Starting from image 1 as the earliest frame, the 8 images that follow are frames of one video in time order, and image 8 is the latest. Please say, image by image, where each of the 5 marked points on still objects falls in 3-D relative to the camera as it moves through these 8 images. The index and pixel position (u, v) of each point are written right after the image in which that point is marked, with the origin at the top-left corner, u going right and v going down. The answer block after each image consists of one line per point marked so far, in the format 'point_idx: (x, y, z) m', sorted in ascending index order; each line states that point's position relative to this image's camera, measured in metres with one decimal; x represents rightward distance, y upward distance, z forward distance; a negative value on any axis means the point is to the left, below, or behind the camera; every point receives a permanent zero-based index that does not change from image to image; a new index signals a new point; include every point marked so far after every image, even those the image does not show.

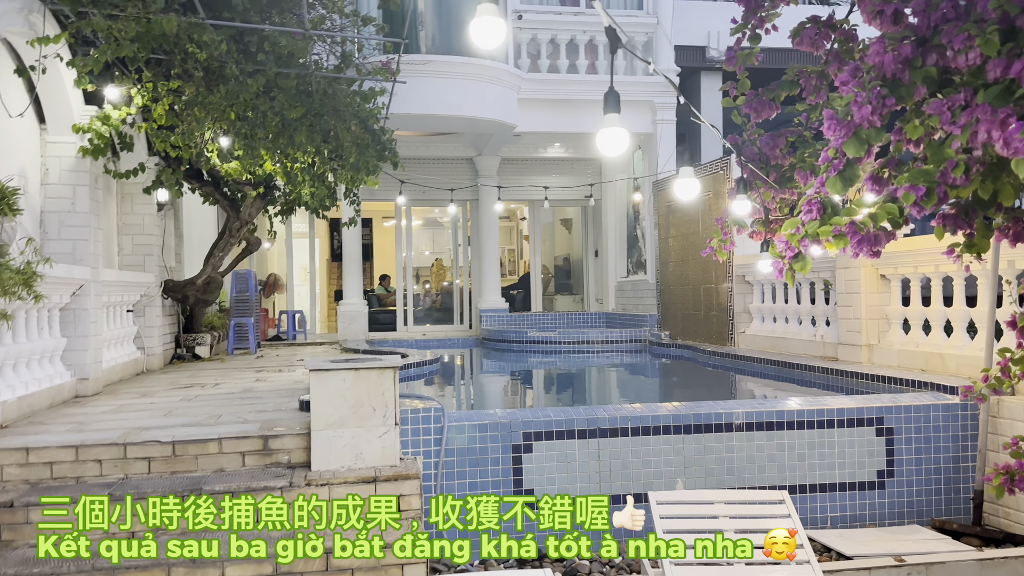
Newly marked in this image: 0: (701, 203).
0: (+2.1, +1.0, +9.1) m
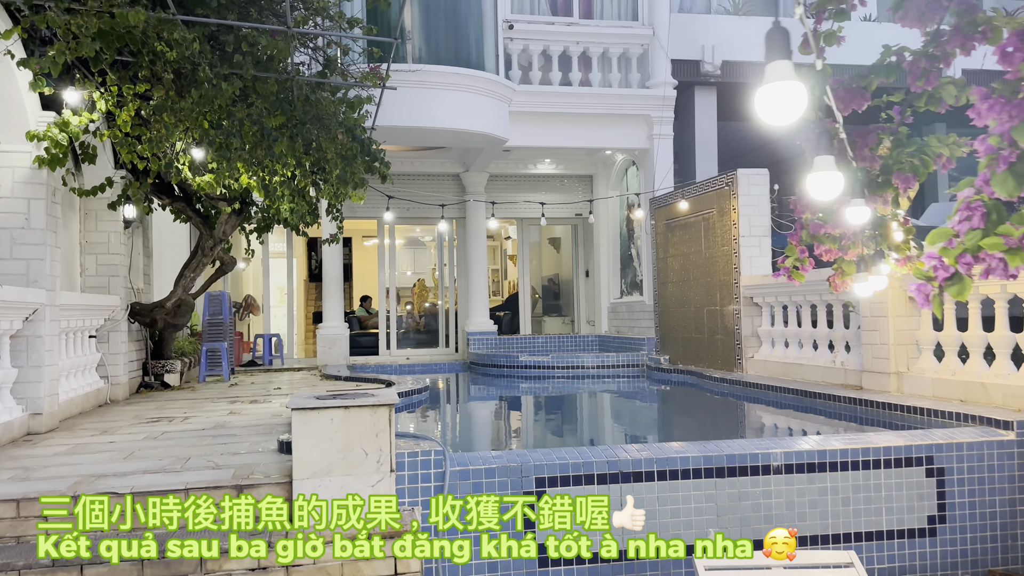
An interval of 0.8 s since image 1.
0: (+2.0, +0.7, +8.7) m
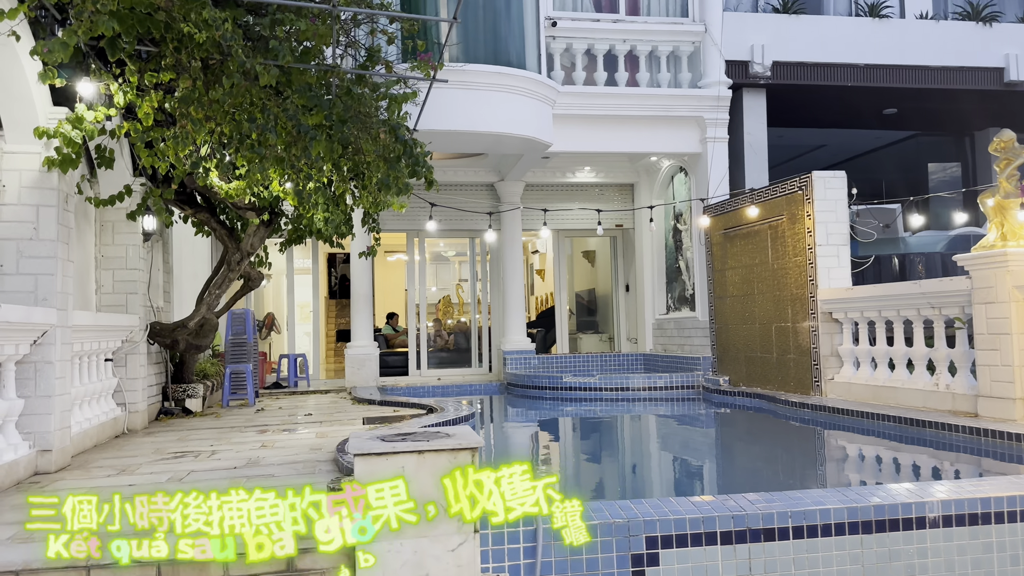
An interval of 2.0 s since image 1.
0: (+2.5, +0.6, +7.9) m
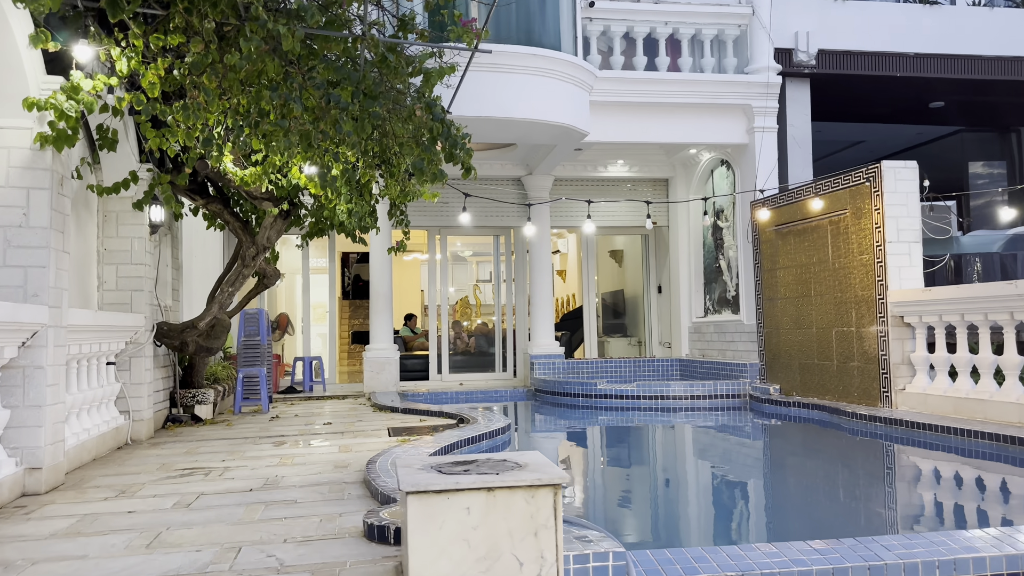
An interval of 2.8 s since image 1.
0: (+2.8, +0.6, +7.3) m
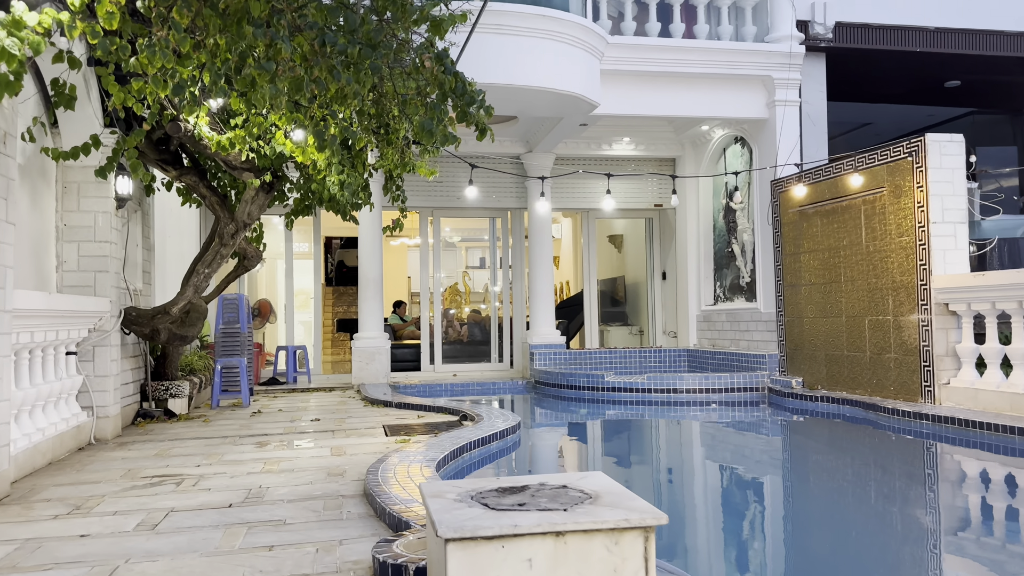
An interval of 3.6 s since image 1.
0: (+2.9, +0.7, +6.7) m
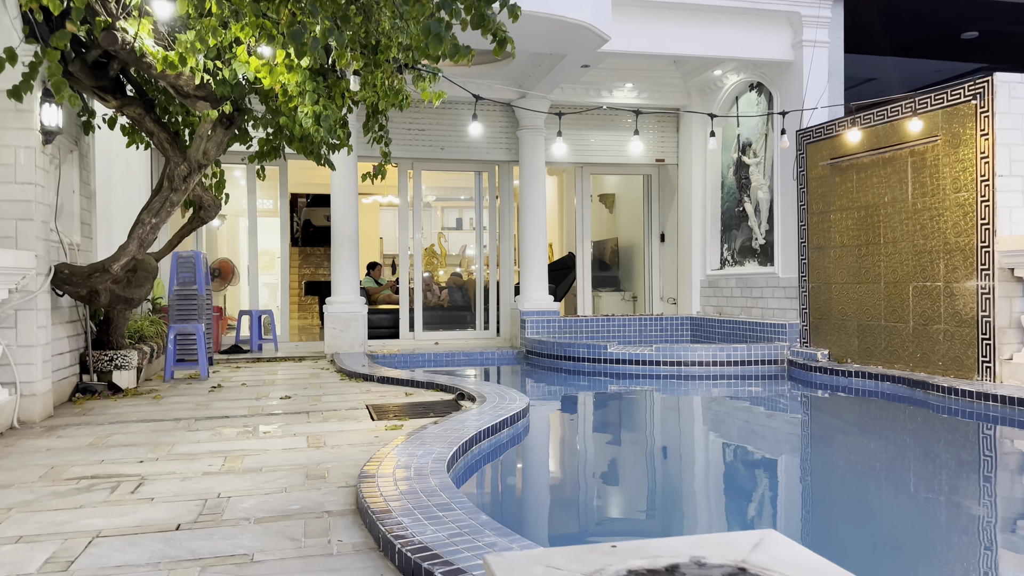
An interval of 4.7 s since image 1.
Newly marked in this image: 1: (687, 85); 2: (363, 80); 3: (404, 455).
0: (+2.9, +1.0, +5.9) m
1: (+2.0, +2.3, +9.3) m
2: (-0.8, +1.1, +4.4) m
3: (-0.4, -0.7, +3.3) m
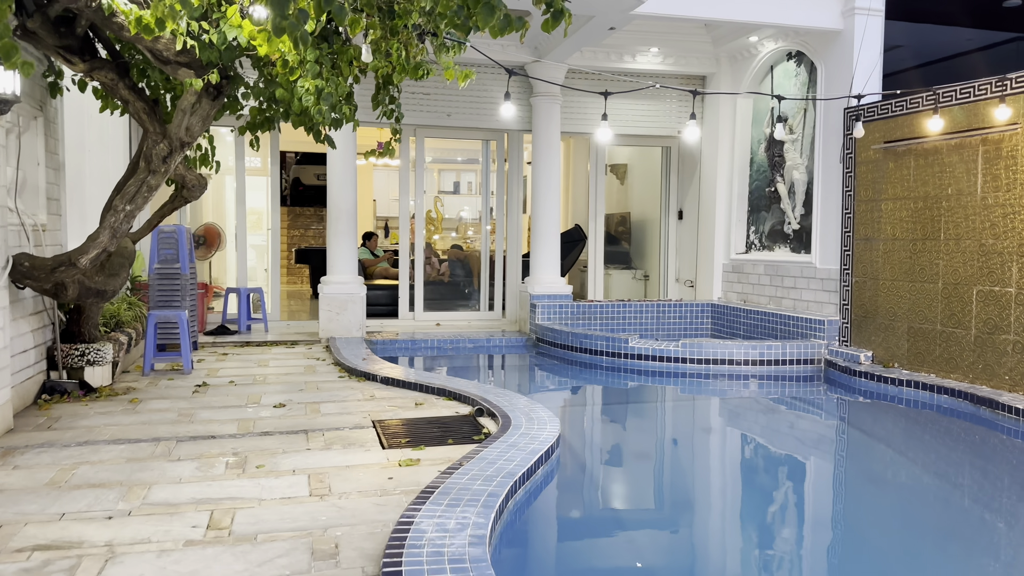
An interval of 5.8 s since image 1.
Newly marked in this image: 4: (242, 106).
0: (+3.1, +0.9, +5.3) m
1: (+2.1, +2.4, +8.5) m
2: (-0.6, +1.1, +3.7) m
3: (-0.3, -0.8, +2.7) m
4: (-1.6, +1.0, +4.8) m
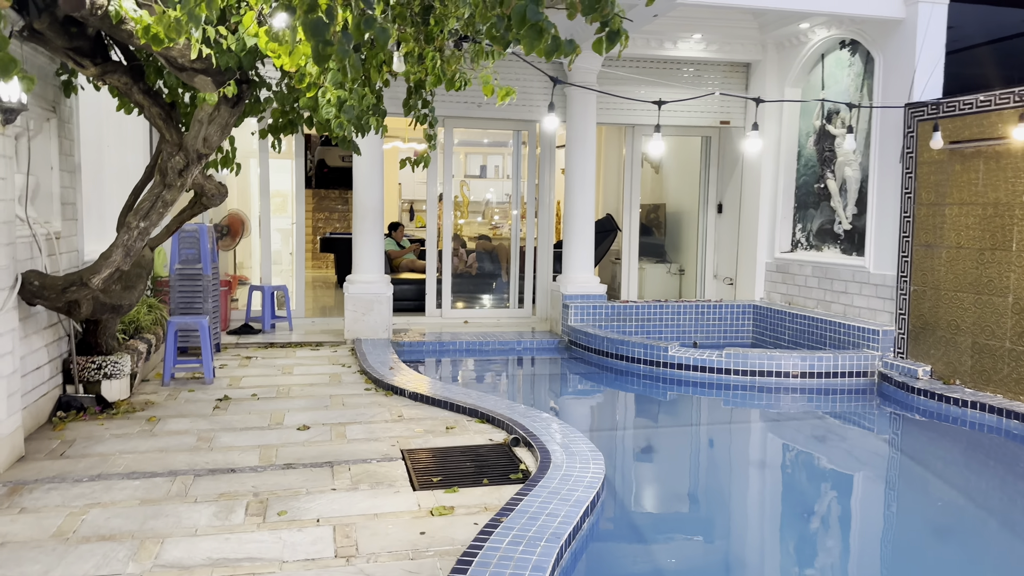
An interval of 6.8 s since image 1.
0: (+3.3, +0.8, +4.8) m
1: (+2.4, +2.4, +8.0) m
2: (-0.4, +0.9, +3.4) m
3: (-0.1, -0.9, +2.4) m
4: (-1.3, +1.0, +4.5) m
